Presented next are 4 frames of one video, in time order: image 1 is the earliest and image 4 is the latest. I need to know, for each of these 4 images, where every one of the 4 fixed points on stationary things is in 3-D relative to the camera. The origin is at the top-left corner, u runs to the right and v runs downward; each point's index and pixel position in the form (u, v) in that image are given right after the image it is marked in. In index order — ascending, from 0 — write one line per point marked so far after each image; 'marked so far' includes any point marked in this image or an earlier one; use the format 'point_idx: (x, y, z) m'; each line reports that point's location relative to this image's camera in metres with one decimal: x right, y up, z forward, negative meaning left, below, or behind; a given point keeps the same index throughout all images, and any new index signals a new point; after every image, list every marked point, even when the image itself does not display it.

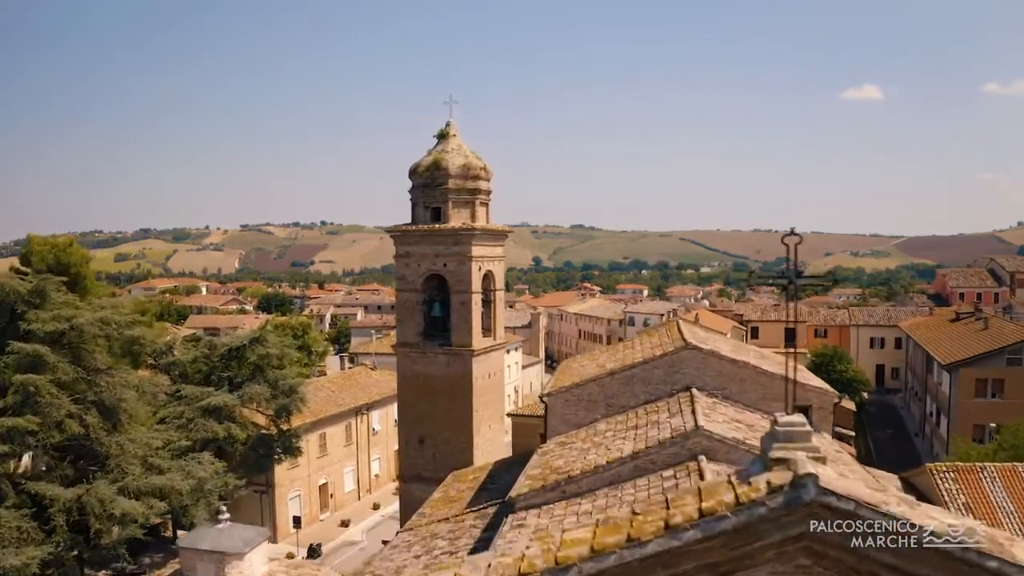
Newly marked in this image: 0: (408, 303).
0: (-2.5, -0.4, +18.6) m
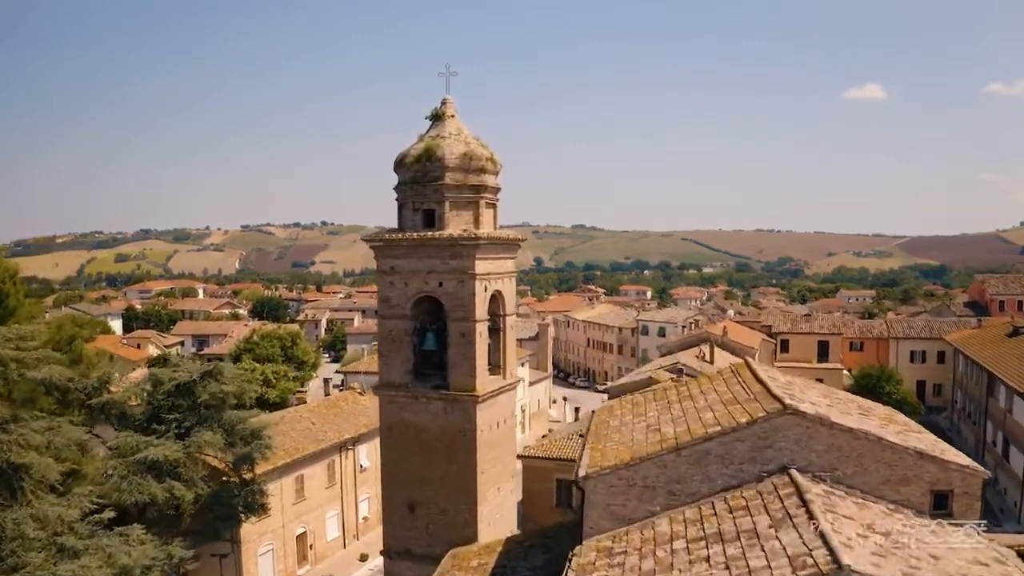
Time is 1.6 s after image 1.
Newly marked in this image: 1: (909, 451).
0: (-2.3, -0.9, +14.4) m
1: (+5.2, -2.1, +9.9) m
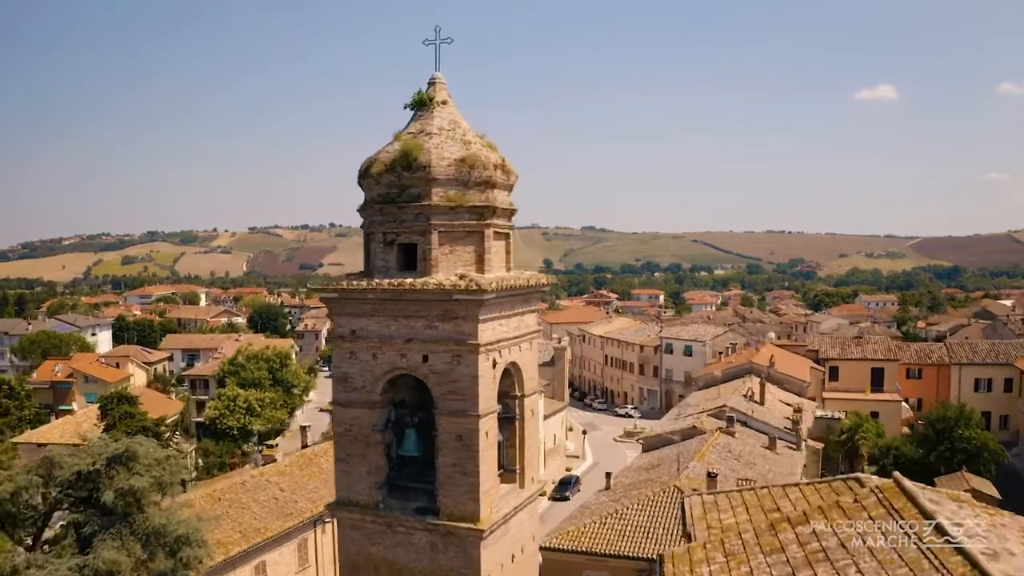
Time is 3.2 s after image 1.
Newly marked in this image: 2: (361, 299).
0: (-2.0, -1.8, +9.6) m
1: (+5.5, -3.1, +5.1) m
2: (-1.9, -0.1, +9.3) m
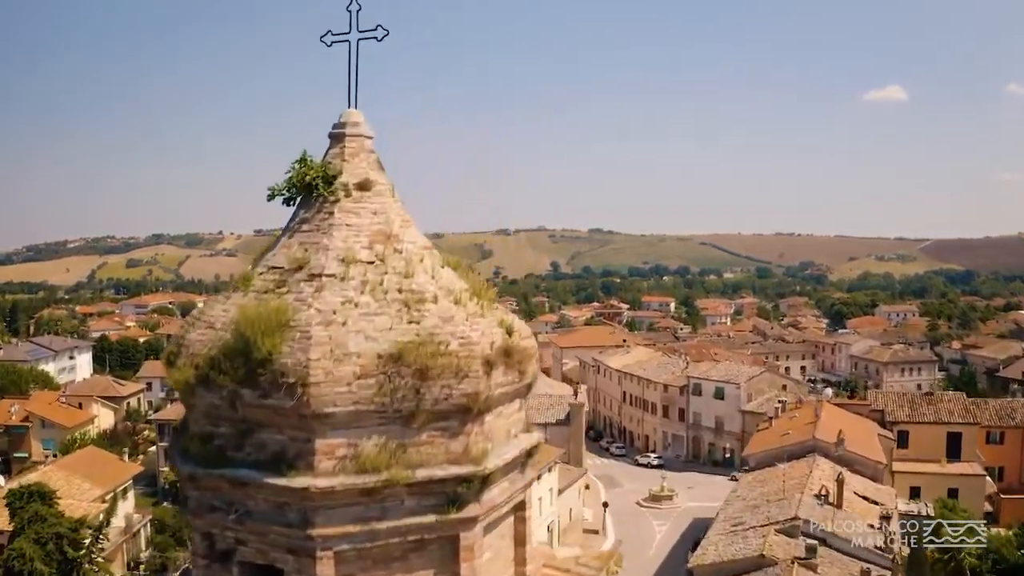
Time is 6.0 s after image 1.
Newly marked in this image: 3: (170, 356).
0: (-1.9, -3.7, +4.0) m
1: (+5.5, -5.0, -0.7) m
2: (-1.8, -2.0, +3.6) m
3: (-1.7, -0.4, +3.8) m
